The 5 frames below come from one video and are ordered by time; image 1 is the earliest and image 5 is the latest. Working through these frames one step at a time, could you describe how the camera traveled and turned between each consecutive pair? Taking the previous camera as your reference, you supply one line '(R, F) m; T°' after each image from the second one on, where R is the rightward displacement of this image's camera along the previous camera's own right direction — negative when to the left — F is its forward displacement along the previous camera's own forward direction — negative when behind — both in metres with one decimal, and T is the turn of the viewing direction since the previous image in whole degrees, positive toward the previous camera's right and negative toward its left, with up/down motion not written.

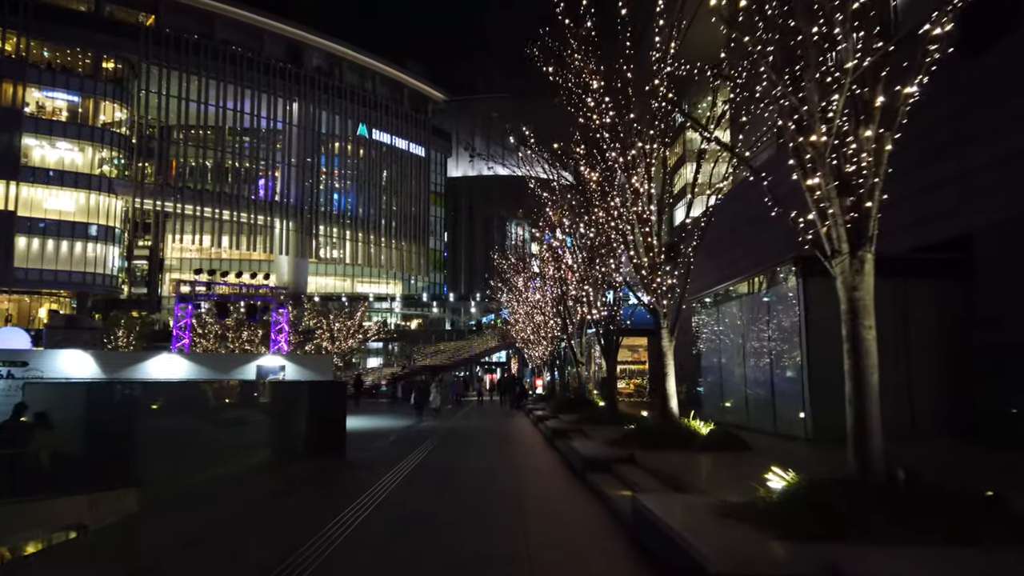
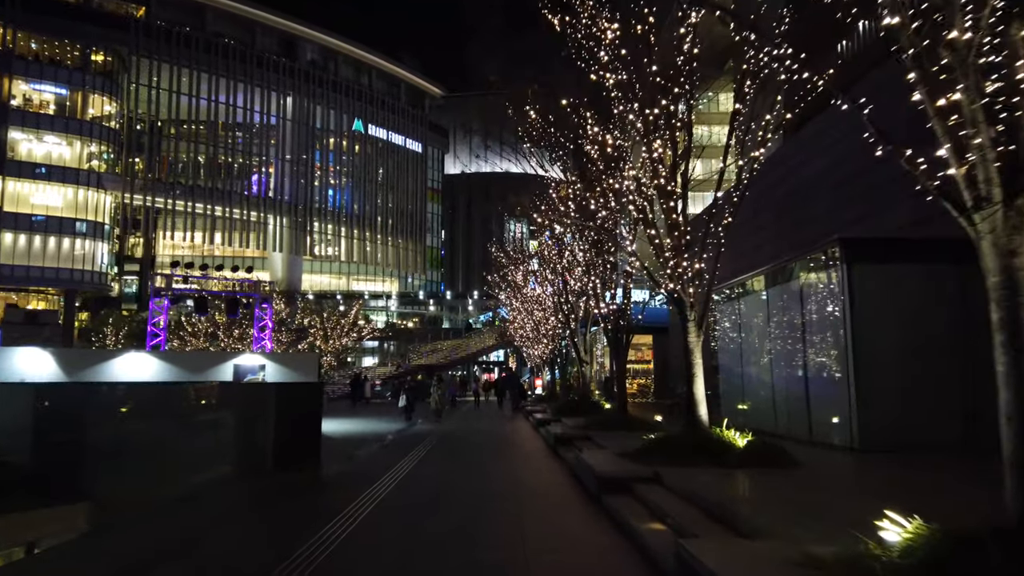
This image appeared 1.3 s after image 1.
(0.0, +1.7) m; 0°
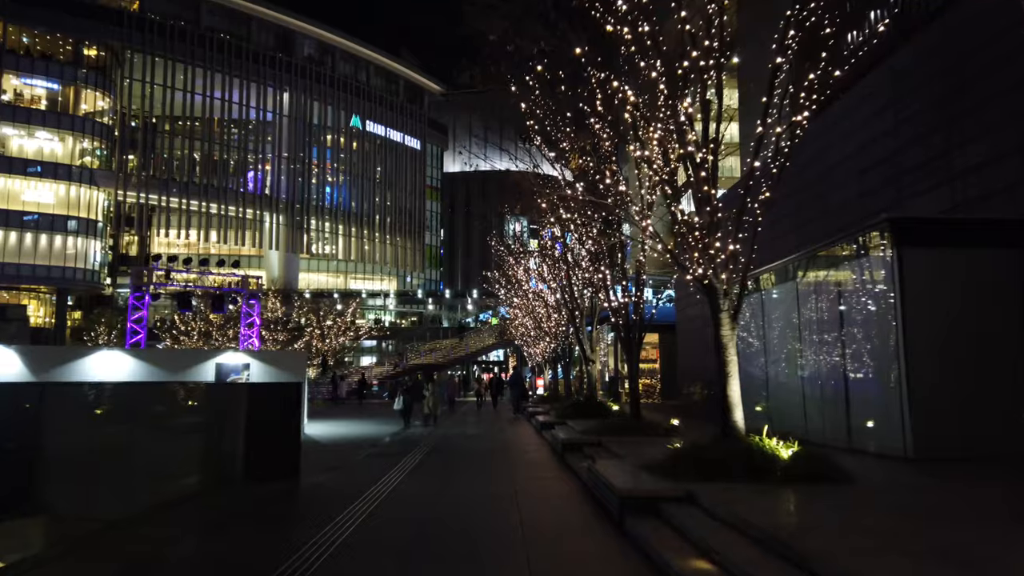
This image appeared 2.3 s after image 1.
(0.0, +1.3) m; 0°
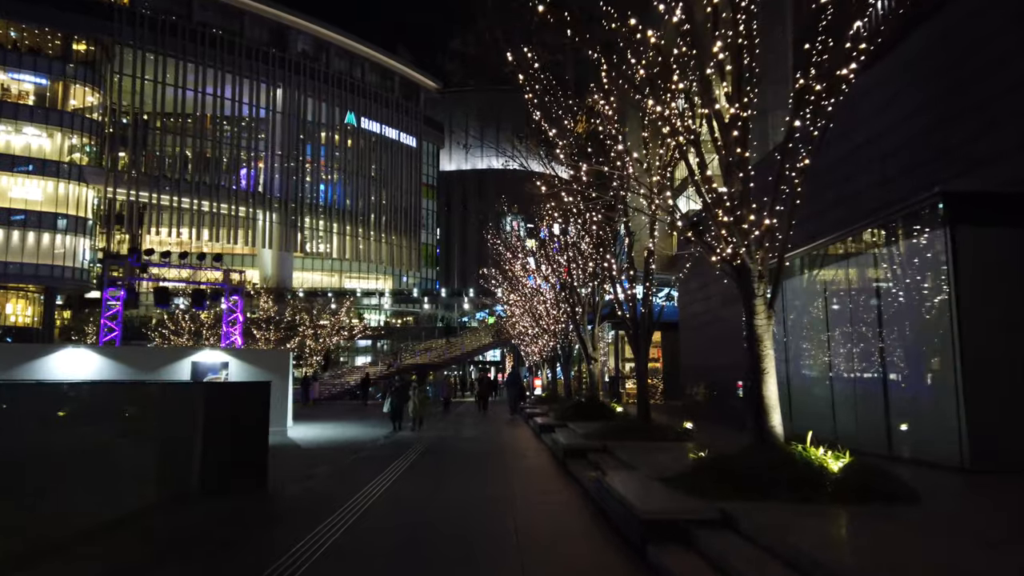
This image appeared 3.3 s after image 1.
(0.0, +1.2) m; 0°
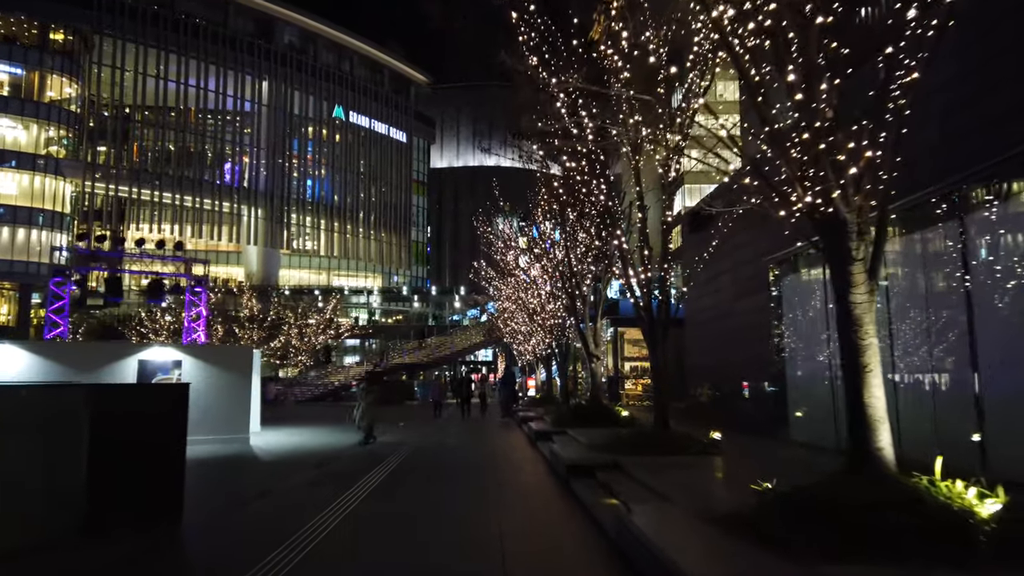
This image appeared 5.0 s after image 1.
(0.0, +2.1) m; +1°
